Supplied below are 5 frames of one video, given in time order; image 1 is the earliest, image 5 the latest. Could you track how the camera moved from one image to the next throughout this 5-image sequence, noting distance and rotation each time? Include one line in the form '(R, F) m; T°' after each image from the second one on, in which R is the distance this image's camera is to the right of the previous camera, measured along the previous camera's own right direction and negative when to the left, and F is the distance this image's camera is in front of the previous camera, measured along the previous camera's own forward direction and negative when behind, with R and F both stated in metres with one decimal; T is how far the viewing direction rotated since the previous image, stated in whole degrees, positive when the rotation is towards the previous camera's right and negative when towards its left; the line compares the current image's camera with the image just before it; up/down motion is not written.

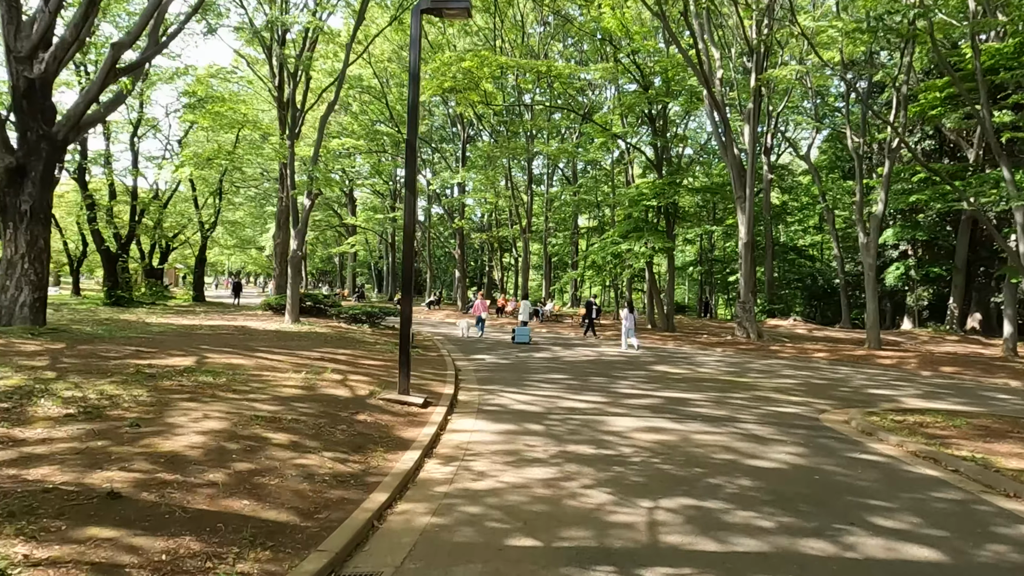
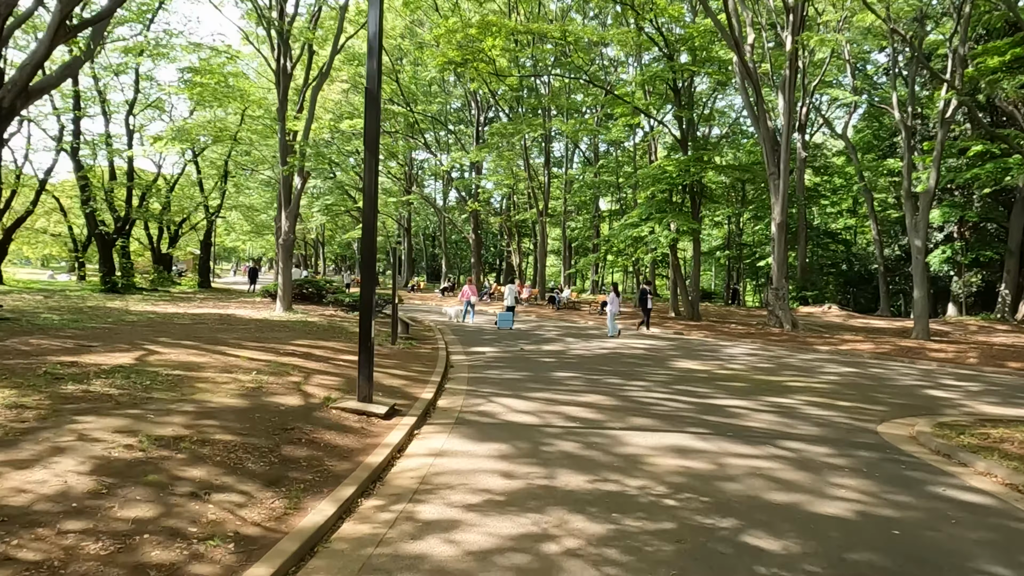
(+0.4, +1.4) m; -2°
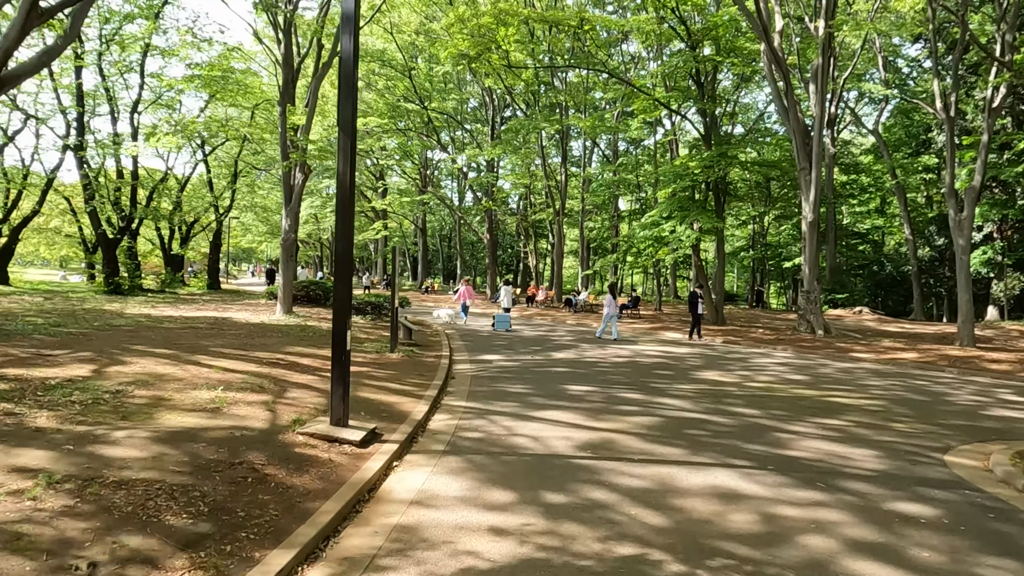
(+0.1, +0.9) m; -2°
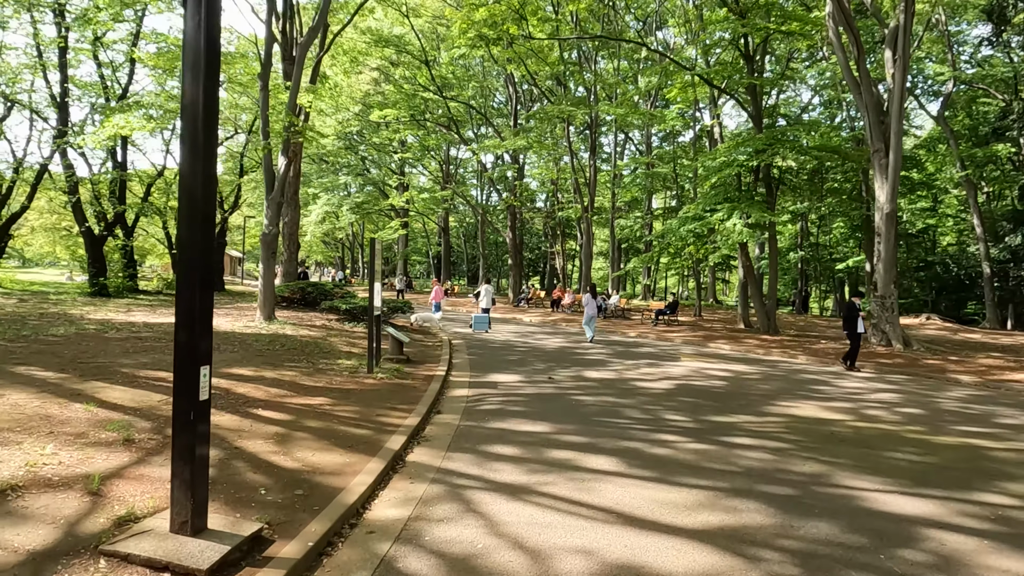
(+0.2, +2.3) m; -3°
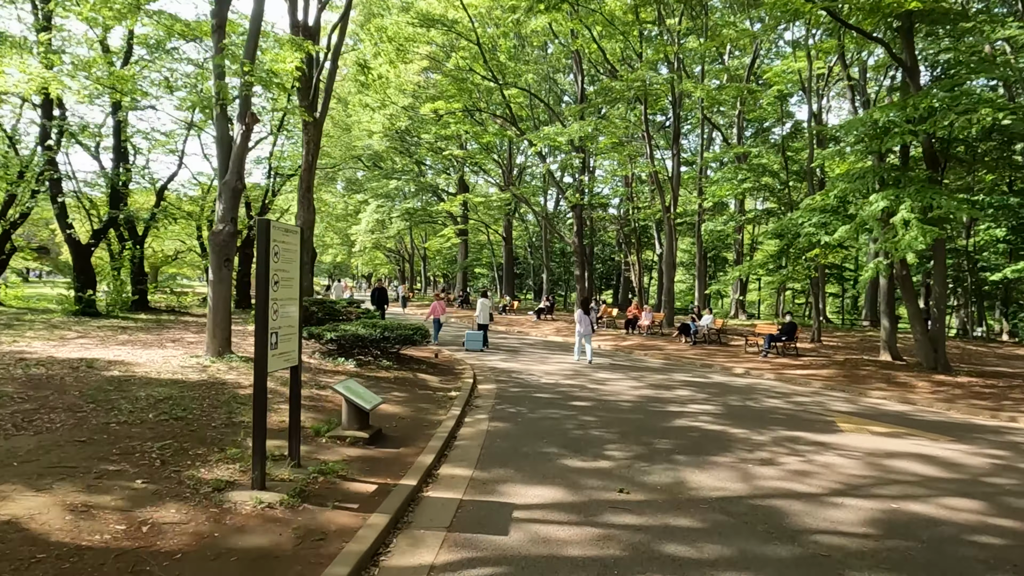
(+0.3, +4.2) m; -6°
